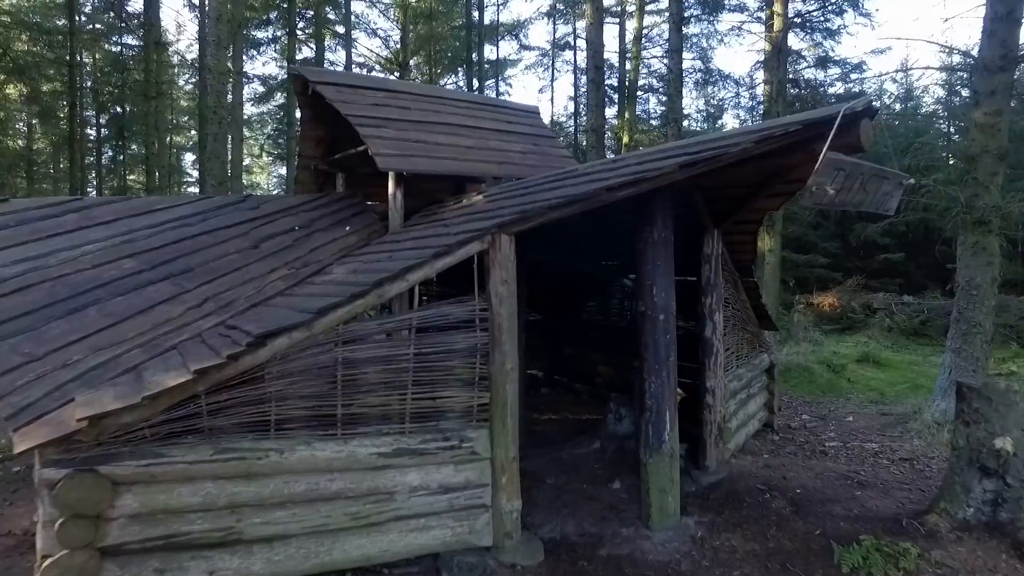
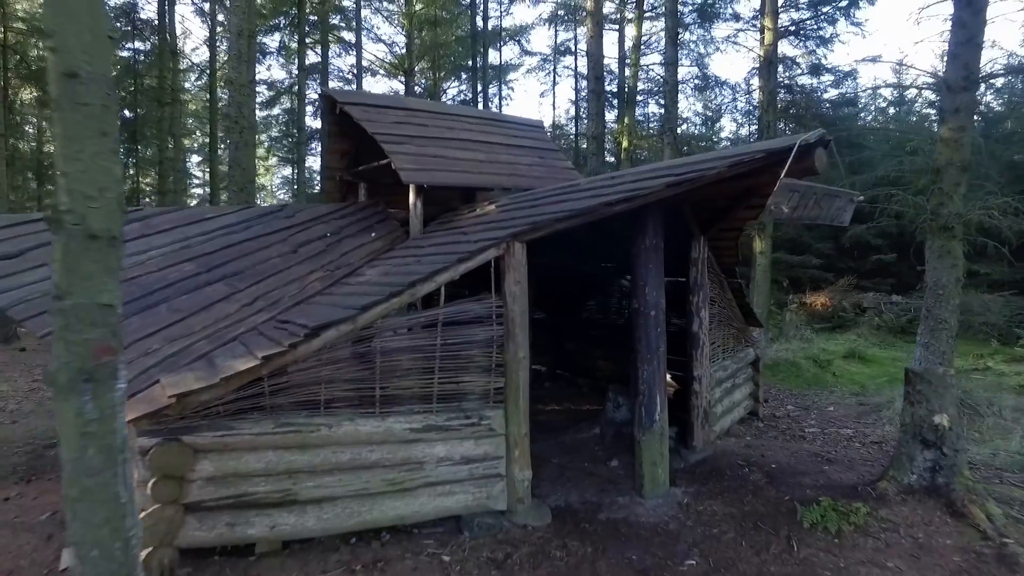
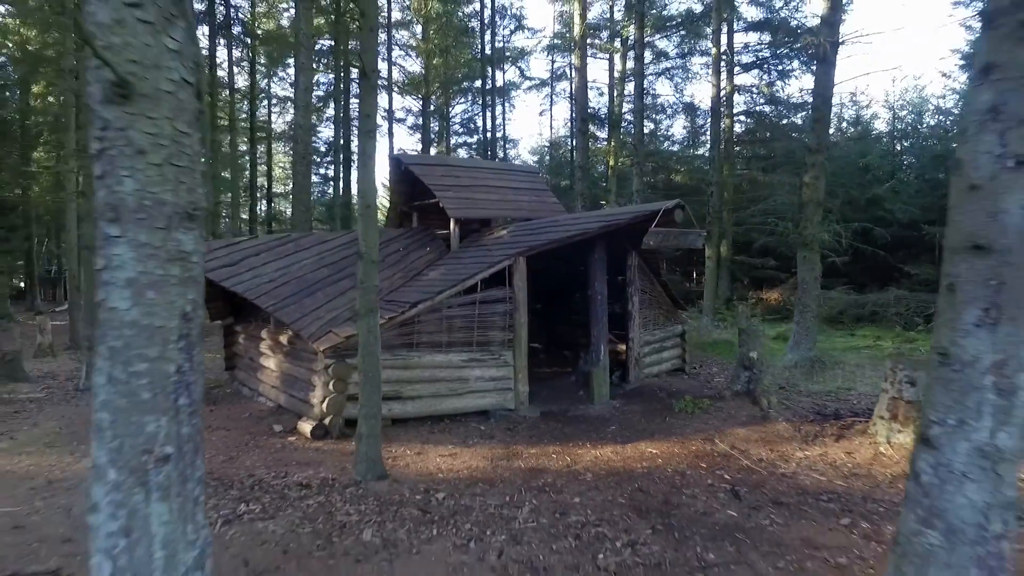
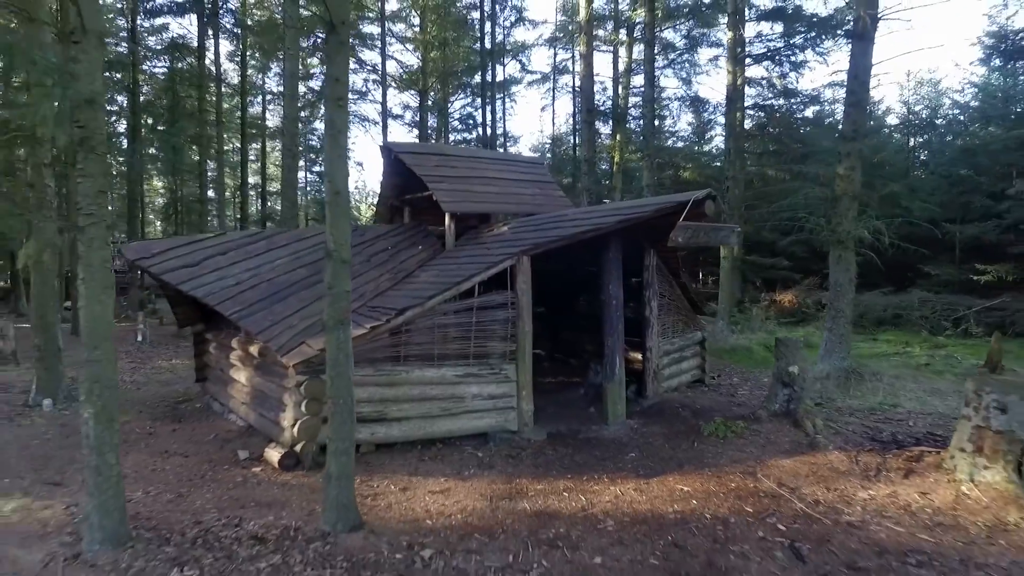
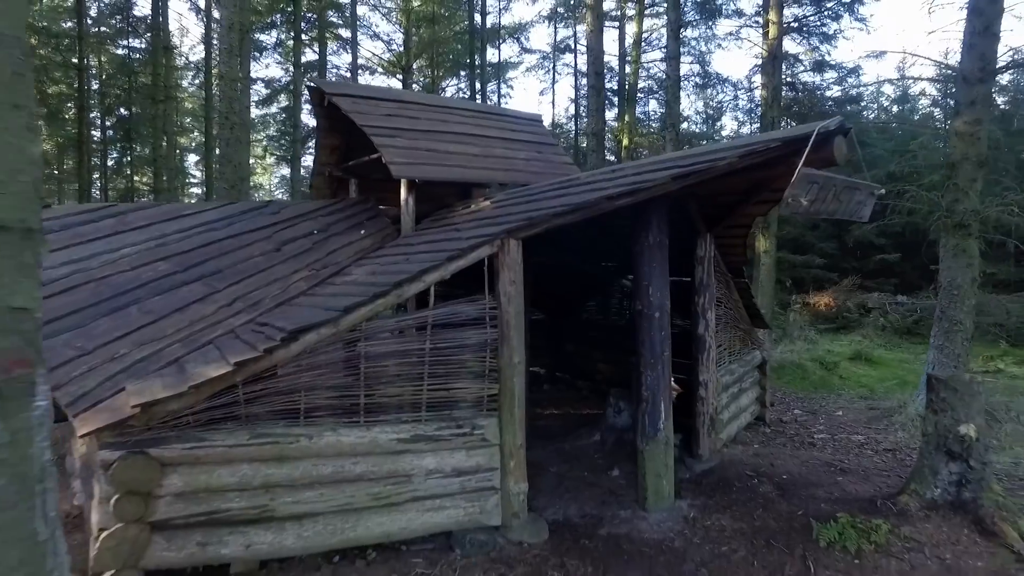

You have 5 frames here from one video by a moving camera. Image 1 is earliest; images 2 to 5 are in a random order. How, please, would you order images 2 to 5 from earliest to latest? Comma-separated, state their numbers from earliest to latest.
5, 2, 4, 3
